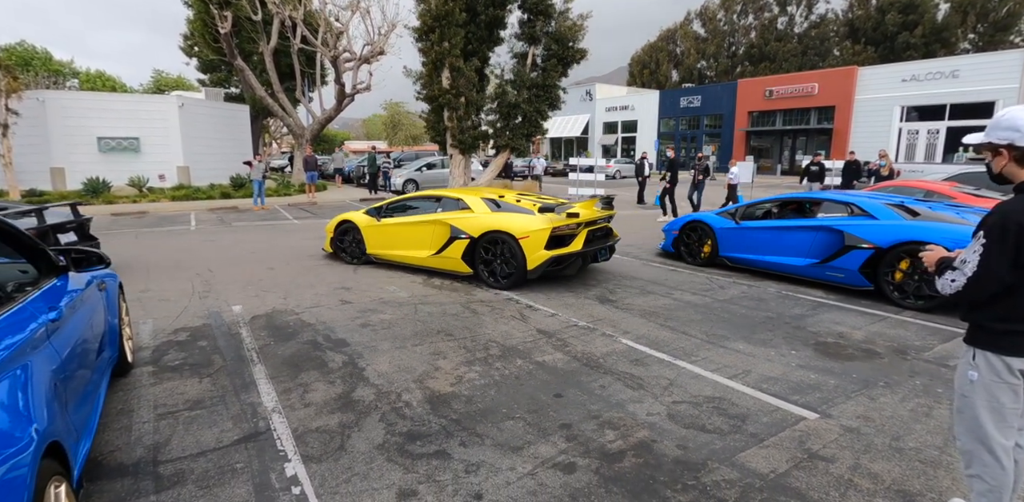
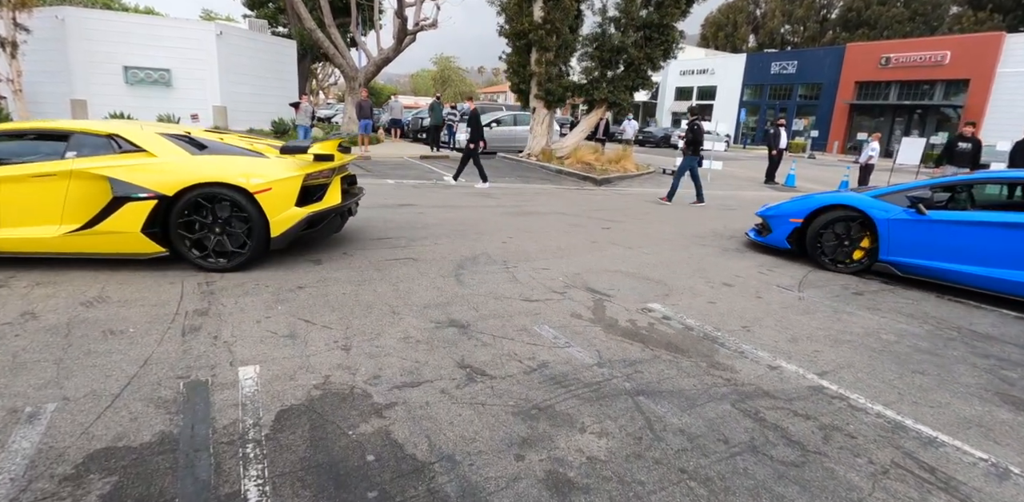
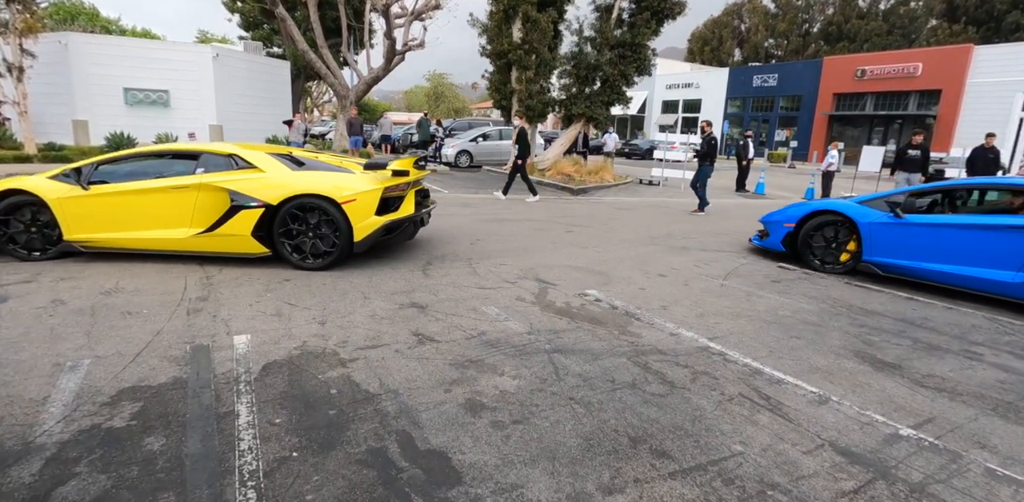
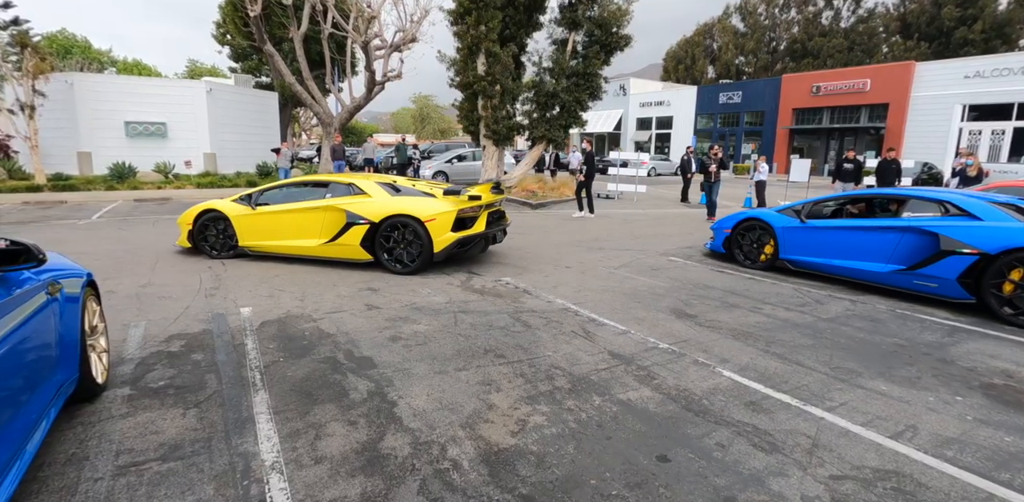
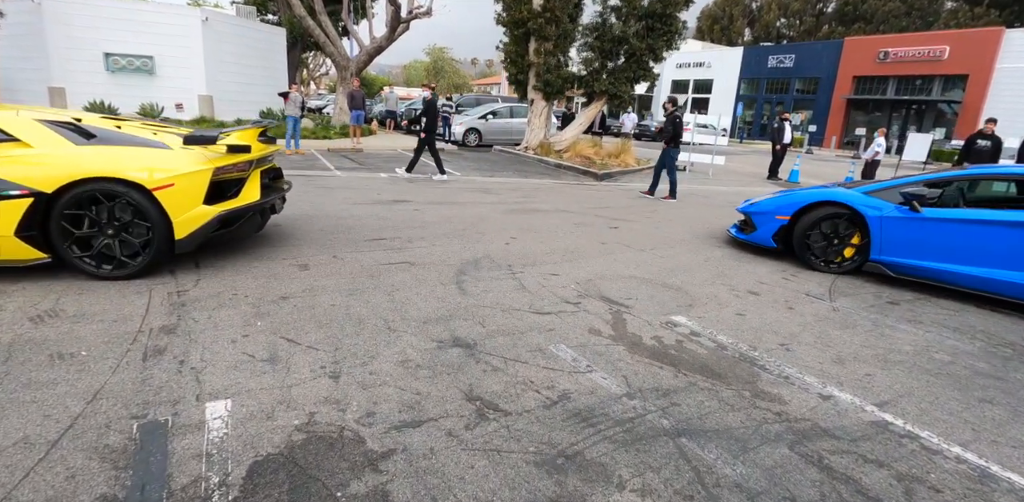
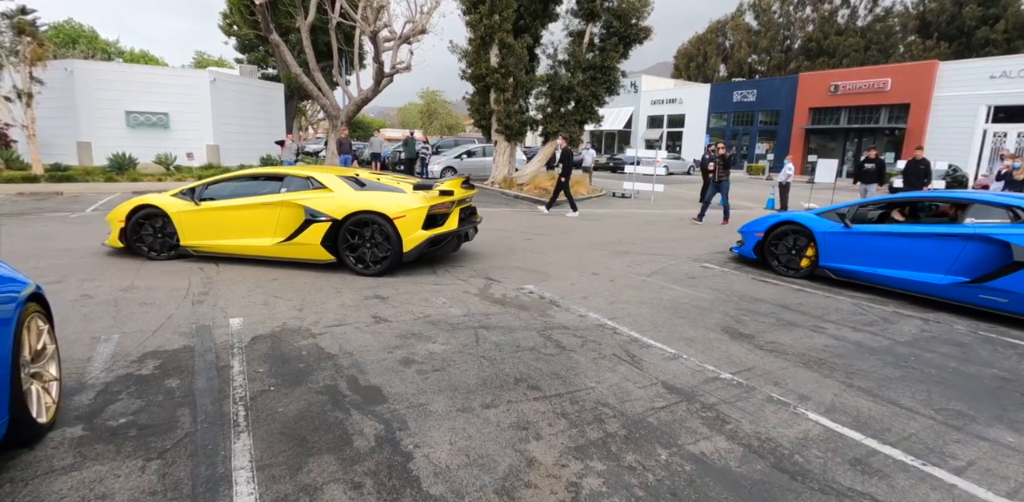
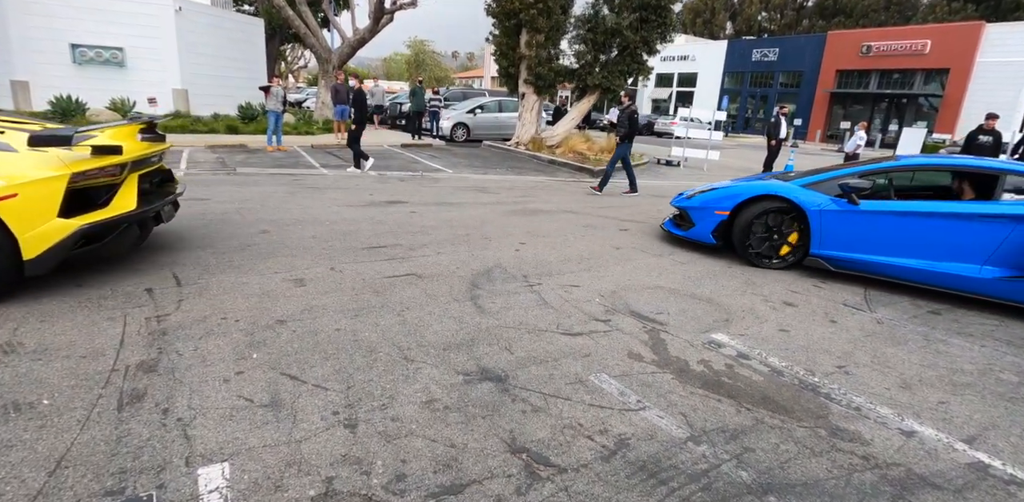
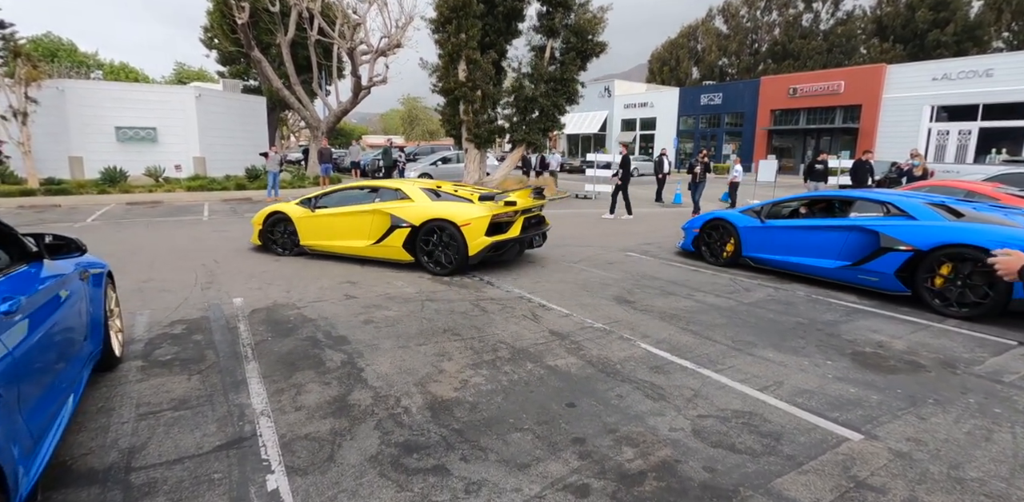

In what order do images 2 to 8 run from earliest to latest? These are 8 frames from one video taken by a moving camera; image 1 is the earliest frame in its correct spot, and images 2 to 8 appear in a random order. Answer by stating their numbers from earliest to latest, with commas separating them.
8, 4, 6, 3, 2, 5, 7
